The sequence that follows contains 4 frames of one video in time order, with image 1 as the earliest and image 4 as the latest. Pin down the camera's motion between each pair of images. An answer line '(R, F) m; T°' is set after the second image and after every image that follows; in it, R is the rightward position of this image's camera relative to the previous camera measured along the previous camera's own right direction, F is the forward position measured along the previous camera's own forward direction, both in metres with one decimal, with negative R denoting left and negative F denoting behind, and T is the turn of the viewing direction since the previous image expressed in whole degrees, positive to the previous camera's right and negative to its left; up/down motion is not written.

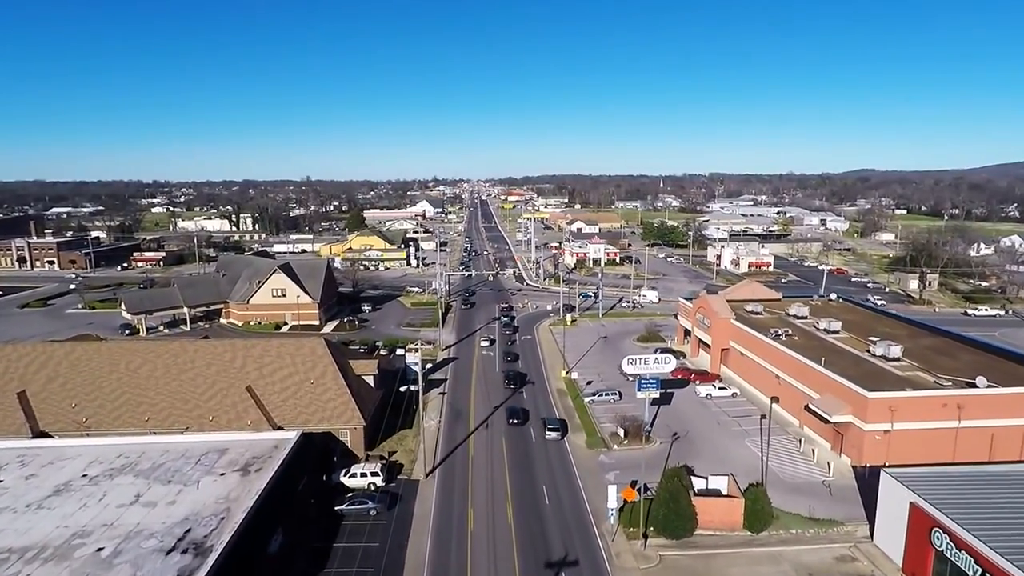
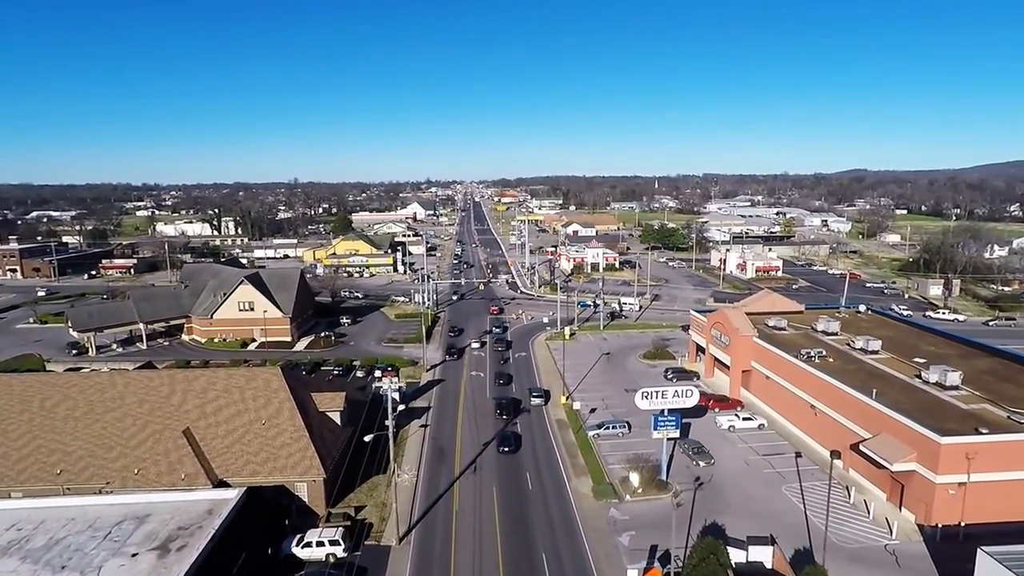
(+0.1, +5.0) m; +1°
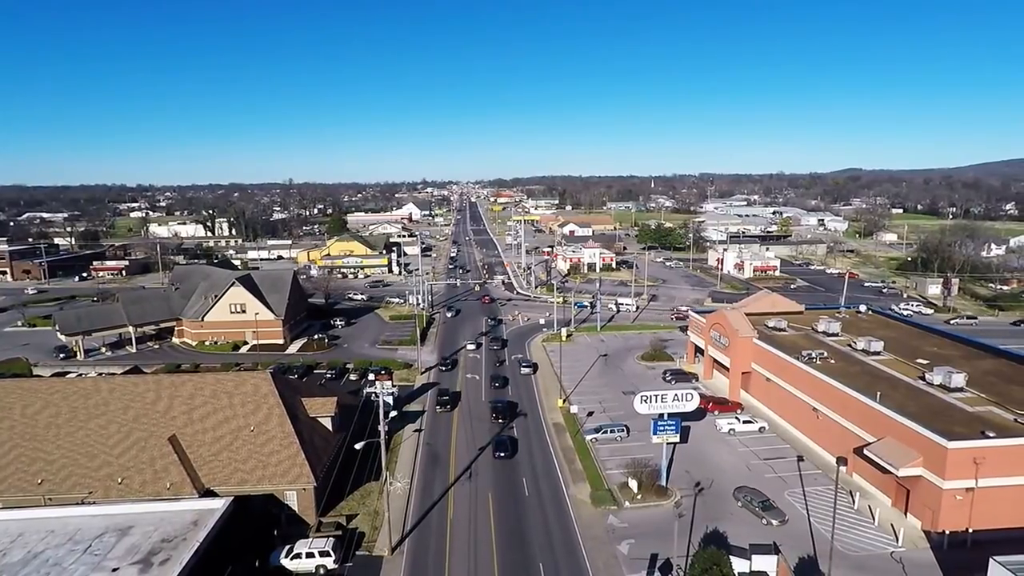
(+0.1, +0.7) m; 0°
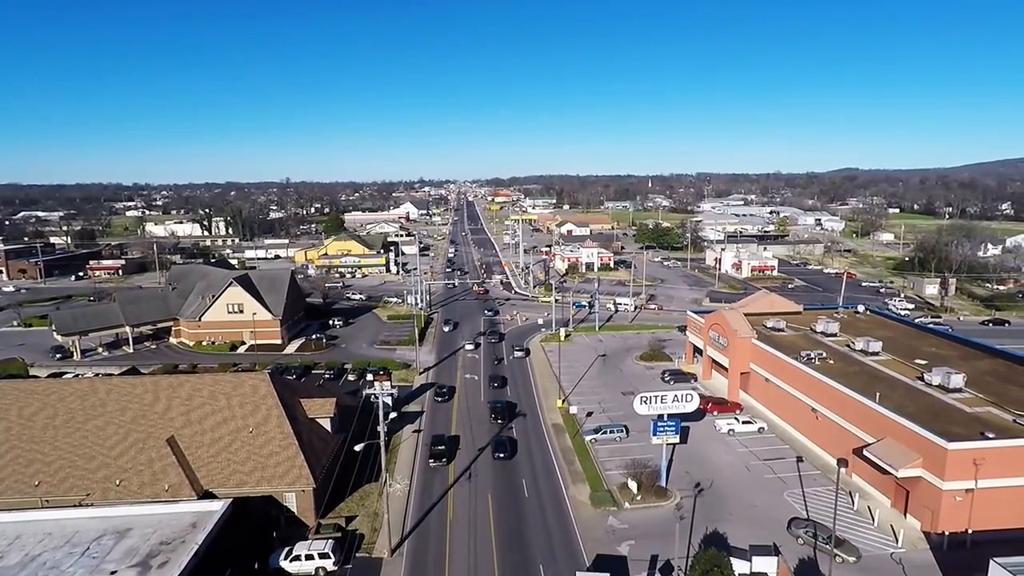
(-0.1, +0.1) m; 0°
